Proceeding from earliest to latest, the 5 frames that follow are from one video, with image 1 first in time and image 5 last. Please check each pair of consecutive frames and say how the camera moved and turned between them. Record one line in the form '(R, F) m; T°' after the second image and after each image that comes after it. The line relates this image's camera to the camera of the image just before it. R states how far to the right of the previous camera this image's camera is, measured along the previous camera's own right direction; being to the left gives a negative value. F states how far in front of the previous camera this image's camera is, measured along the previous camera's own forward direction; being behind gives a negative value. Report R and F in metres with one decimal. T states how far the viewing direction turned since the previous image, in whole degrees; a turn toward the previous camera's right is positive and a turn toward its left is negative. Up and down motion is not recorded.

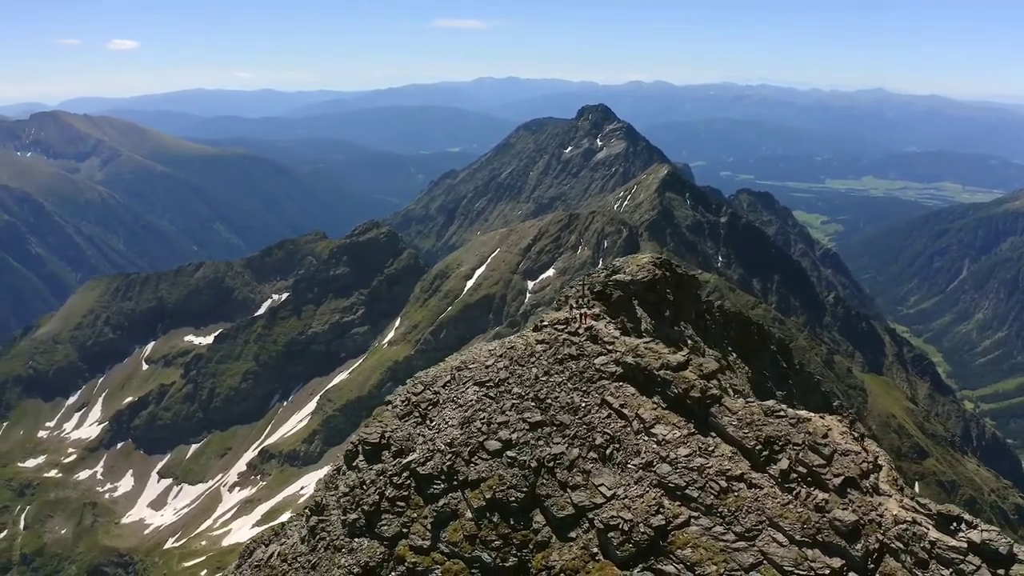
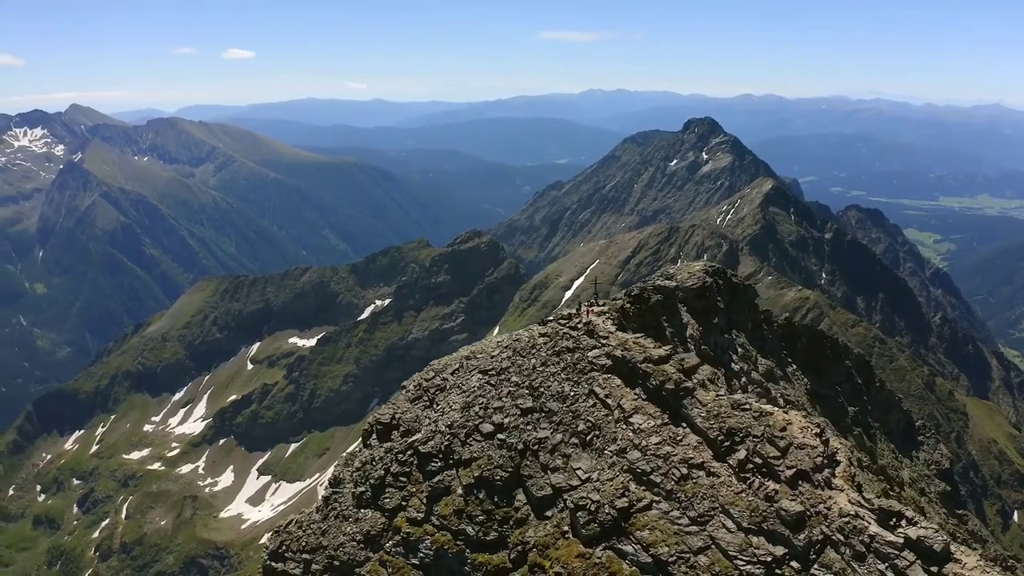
(+4.6, -1.9) m; -6°
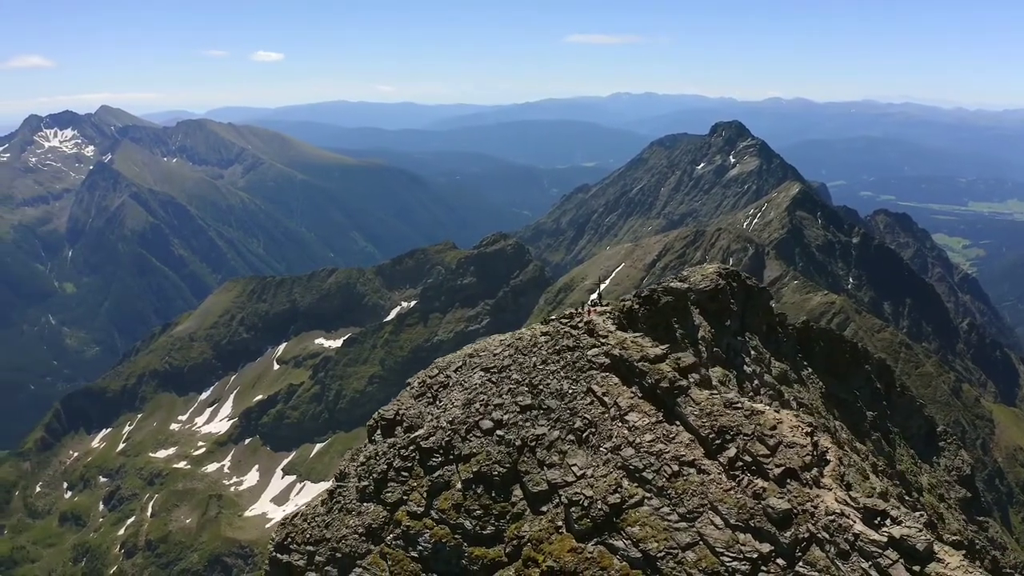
(+1.1, -0.6) m; -2°
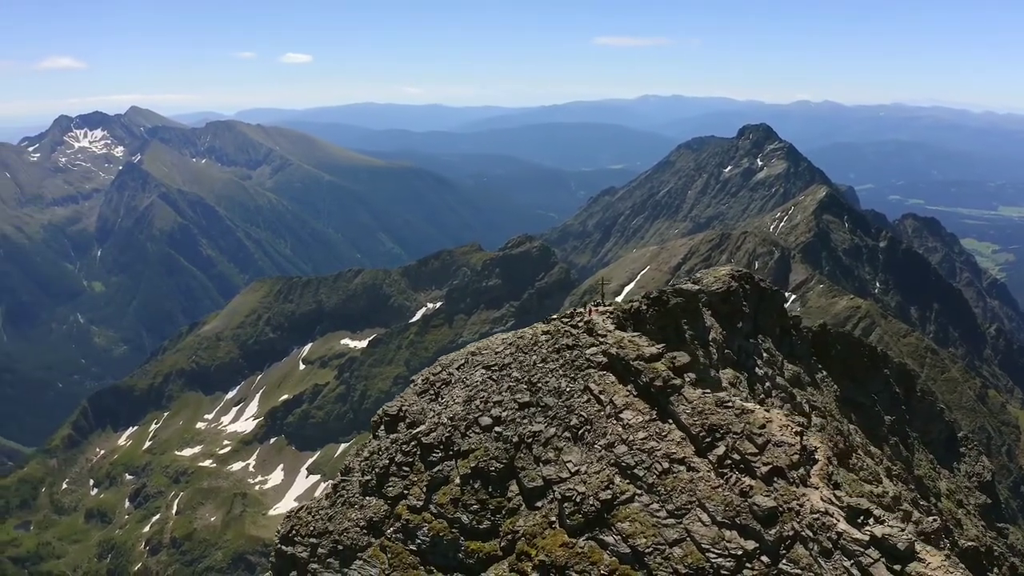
(+1.1, -0.6) m; -2°
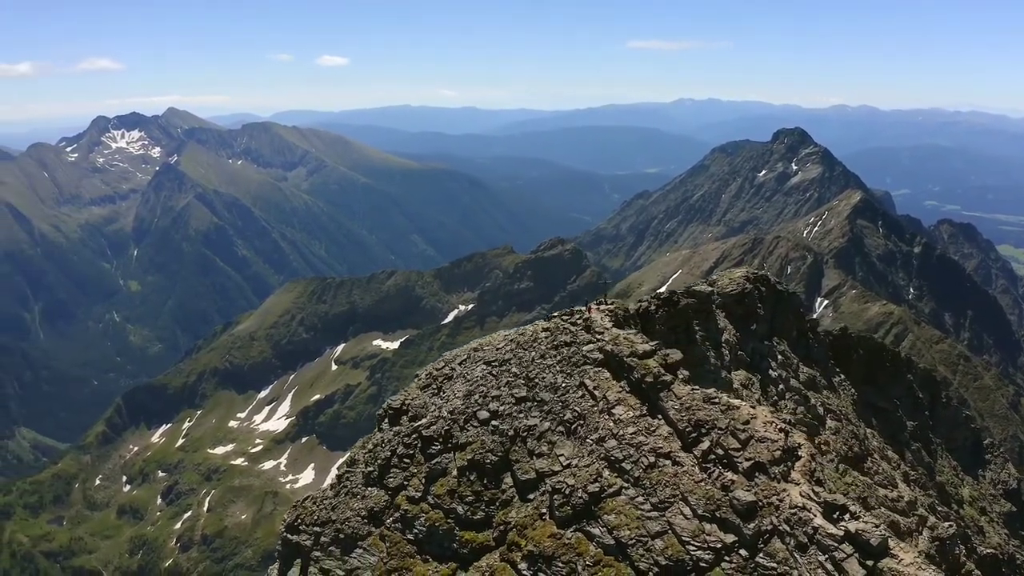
(+1.5, -0.8) m; -2°
